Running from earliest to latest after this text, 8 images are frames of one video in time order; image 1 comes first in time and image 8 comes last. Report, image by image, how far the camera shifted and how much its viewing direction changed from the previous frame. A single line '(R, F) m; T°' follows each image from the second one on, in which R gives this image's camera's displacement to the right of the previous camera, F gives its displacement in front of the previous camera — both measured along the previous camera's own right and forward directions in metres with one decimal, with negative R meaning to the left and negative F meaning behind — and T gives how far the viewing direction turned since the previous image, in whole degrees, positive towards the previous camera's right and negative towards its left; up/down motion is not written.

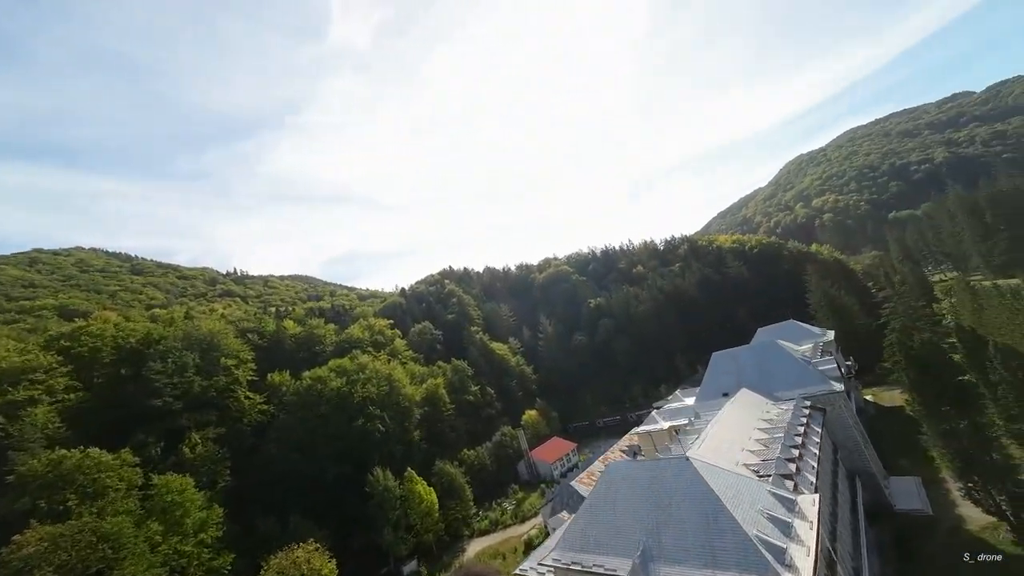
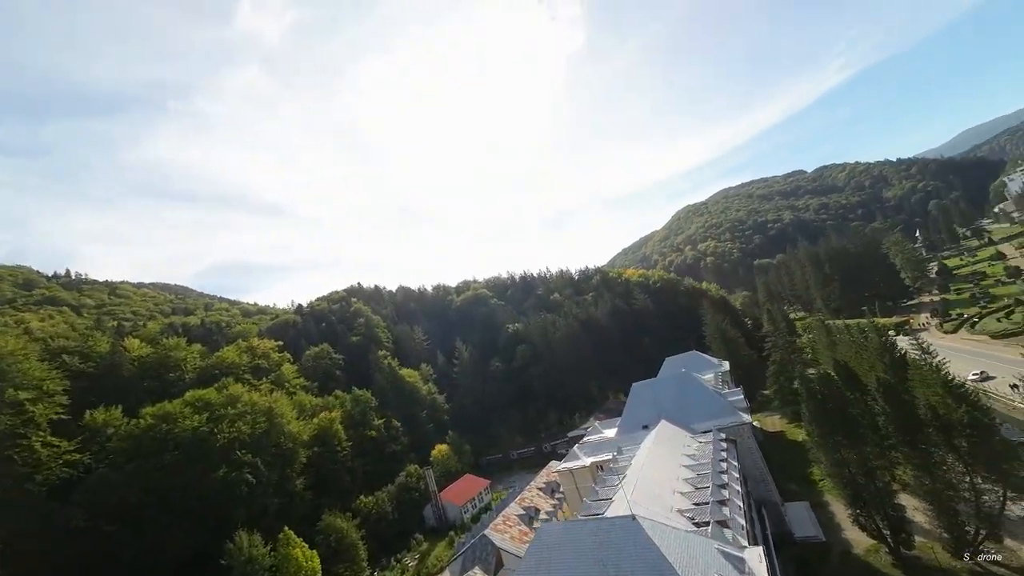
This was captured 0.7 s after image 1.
(-0.2, +2.6) m; +13°
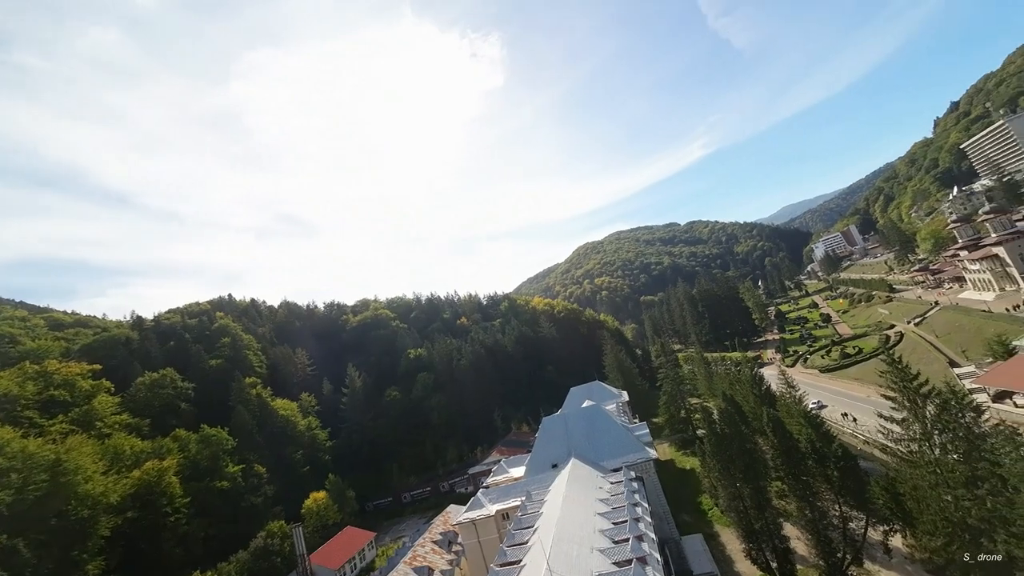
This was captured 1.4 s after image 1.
(-0.2, +2.5) m; +14°
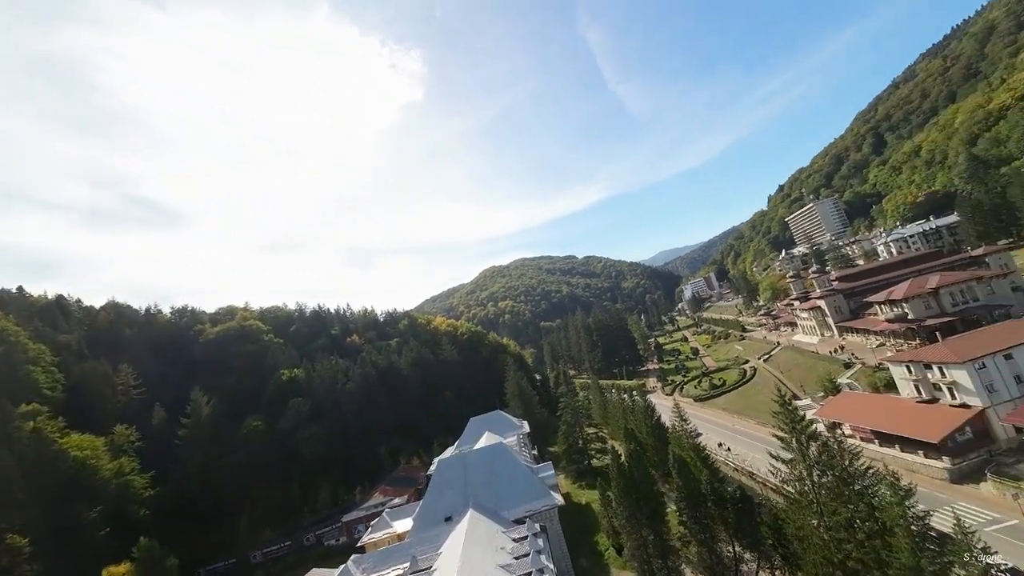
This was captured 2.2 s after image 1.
(-0.1, +2.9) m; +15°
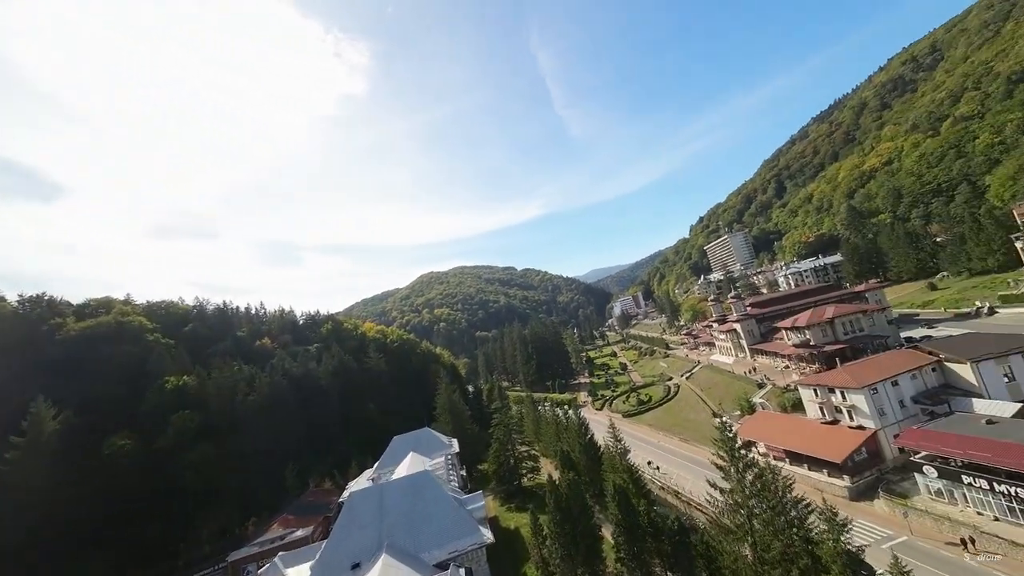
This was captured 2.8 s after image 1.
(0.0, +2.1) m; +9°
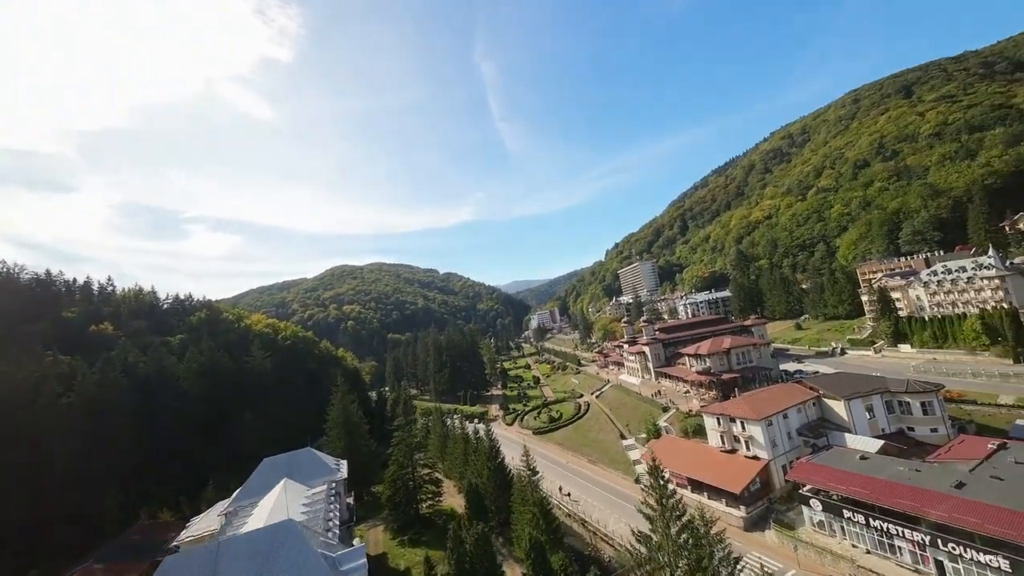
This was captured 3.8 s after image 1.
(+0.1, +3.4) m; +12°
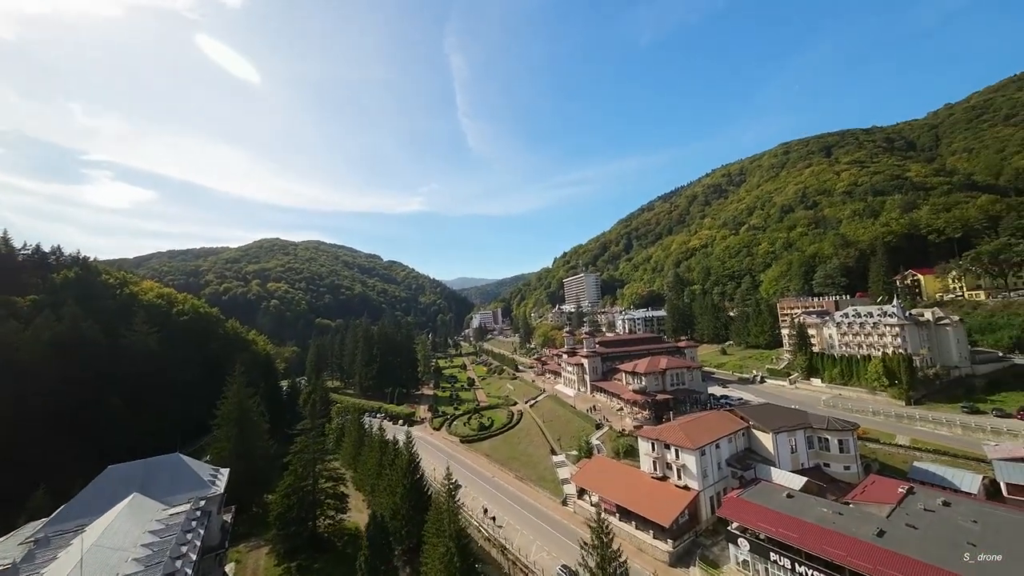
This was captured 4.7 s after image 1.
(+0.3, +3.4) m; +8°
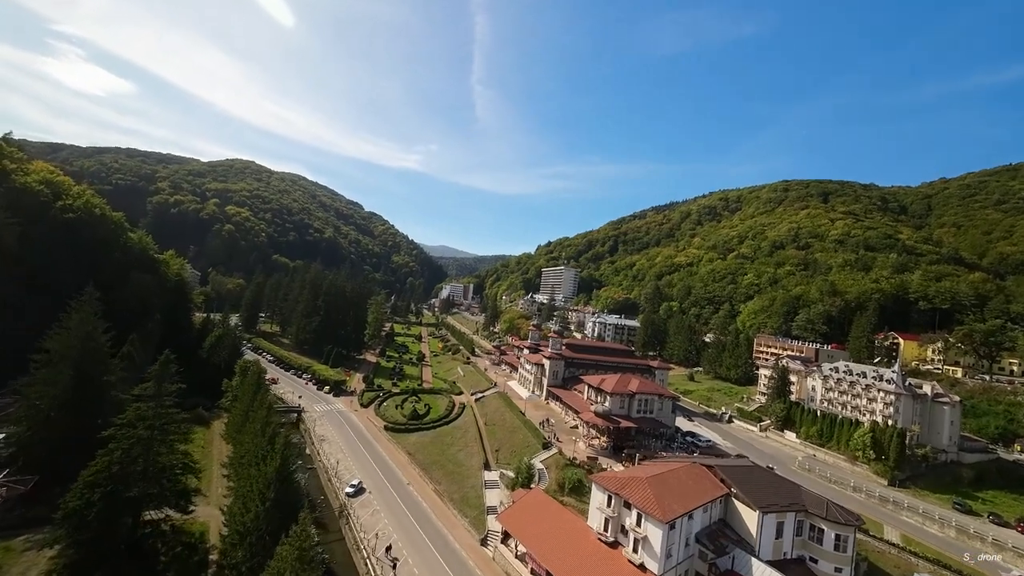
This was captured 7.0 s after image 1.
(+1.3, +8.6) m; +4°
